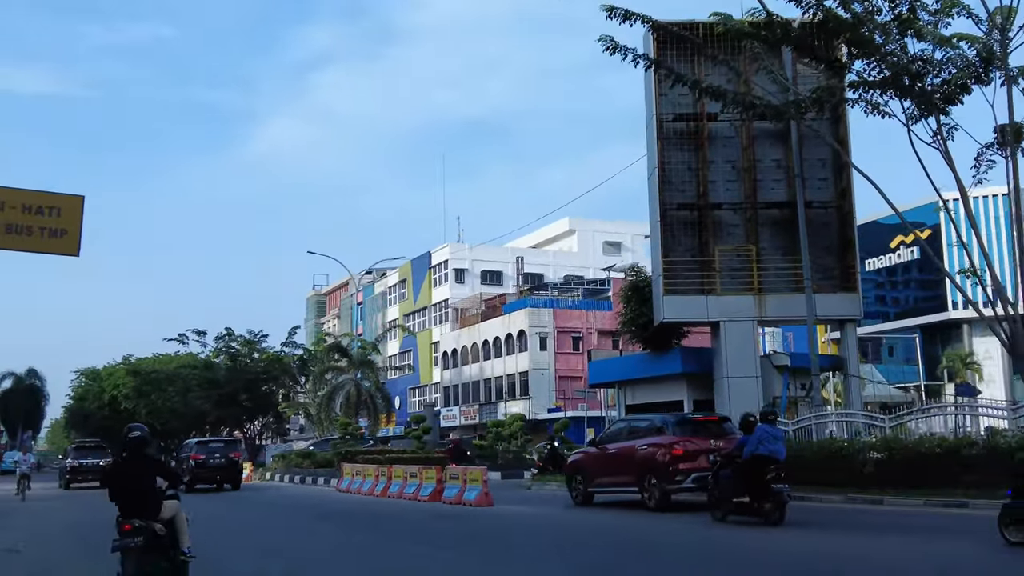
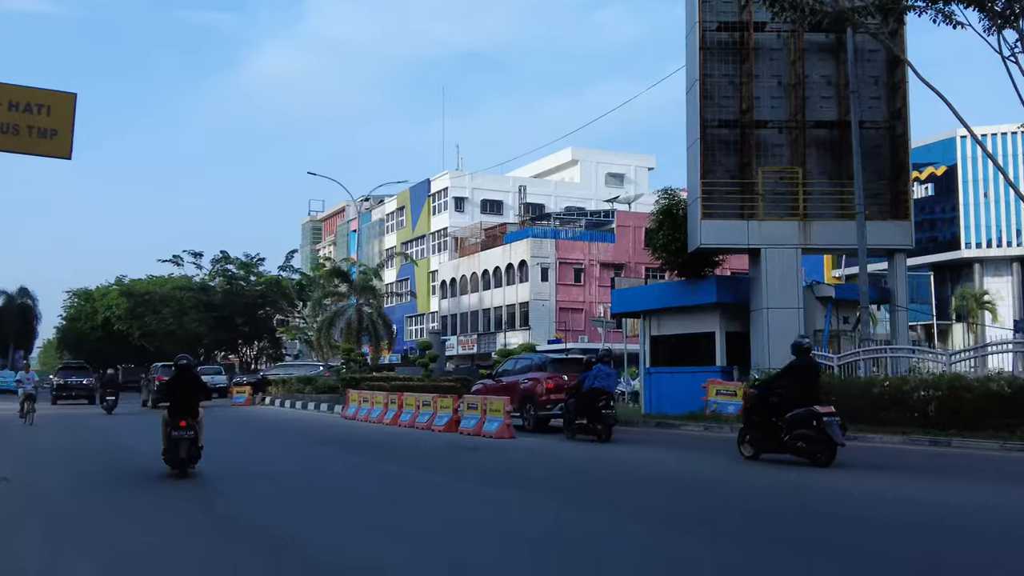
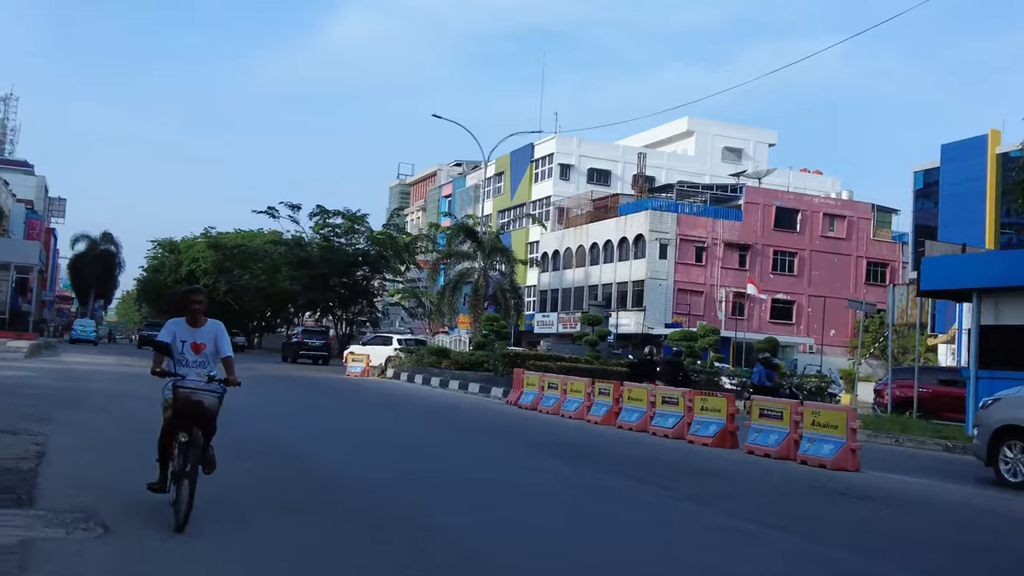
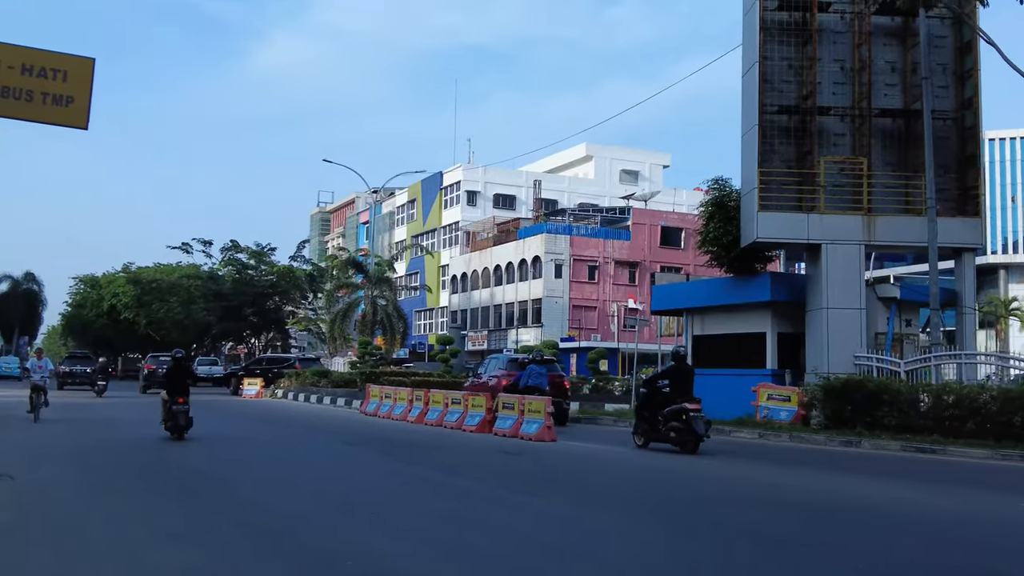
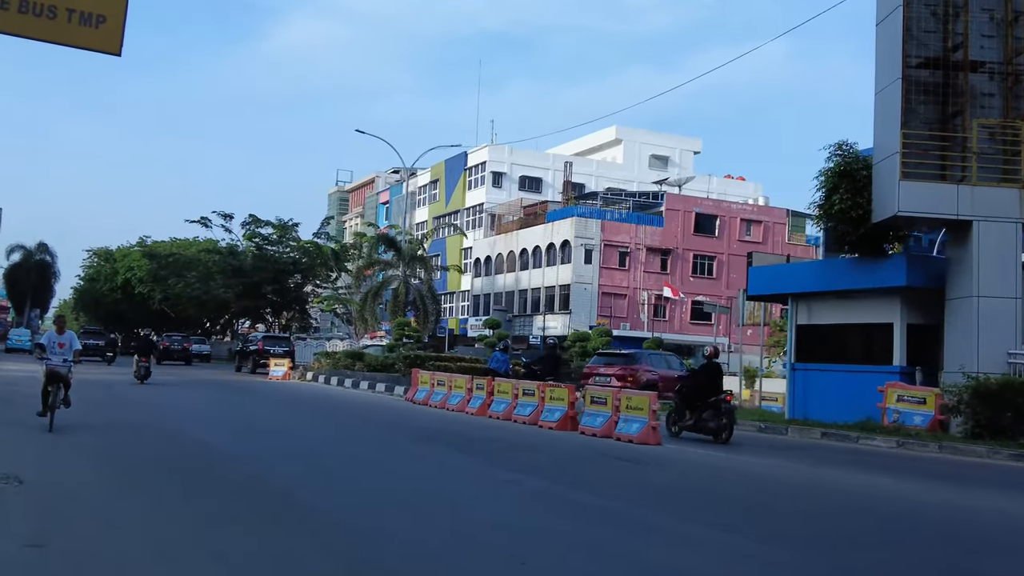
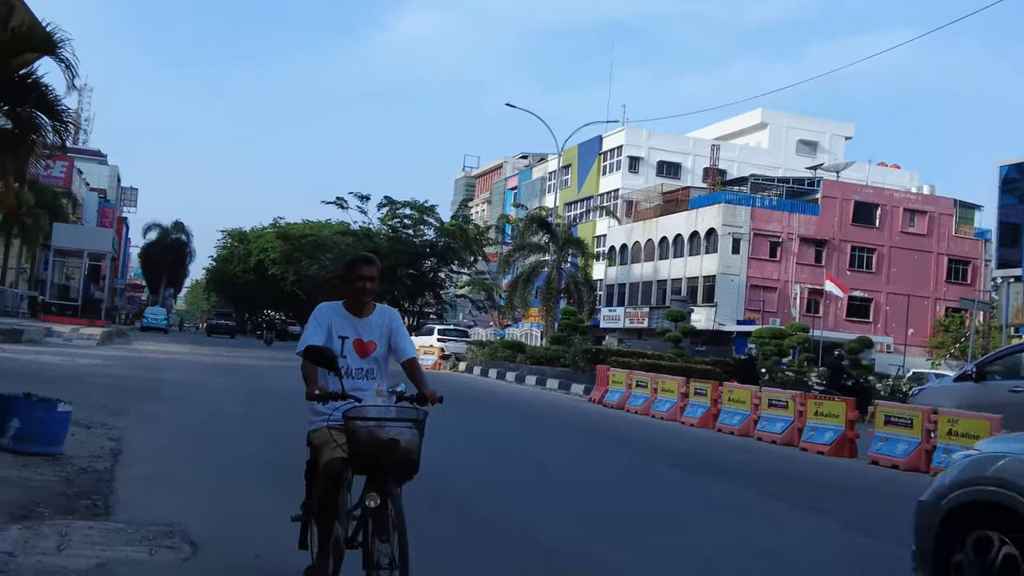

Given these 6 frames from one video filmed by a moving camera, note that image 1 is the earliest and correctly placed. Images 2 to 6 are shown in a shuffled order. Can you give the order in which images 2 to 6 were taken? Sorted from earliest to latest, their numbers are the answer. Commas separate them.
2, 4, 5, 3, 6
